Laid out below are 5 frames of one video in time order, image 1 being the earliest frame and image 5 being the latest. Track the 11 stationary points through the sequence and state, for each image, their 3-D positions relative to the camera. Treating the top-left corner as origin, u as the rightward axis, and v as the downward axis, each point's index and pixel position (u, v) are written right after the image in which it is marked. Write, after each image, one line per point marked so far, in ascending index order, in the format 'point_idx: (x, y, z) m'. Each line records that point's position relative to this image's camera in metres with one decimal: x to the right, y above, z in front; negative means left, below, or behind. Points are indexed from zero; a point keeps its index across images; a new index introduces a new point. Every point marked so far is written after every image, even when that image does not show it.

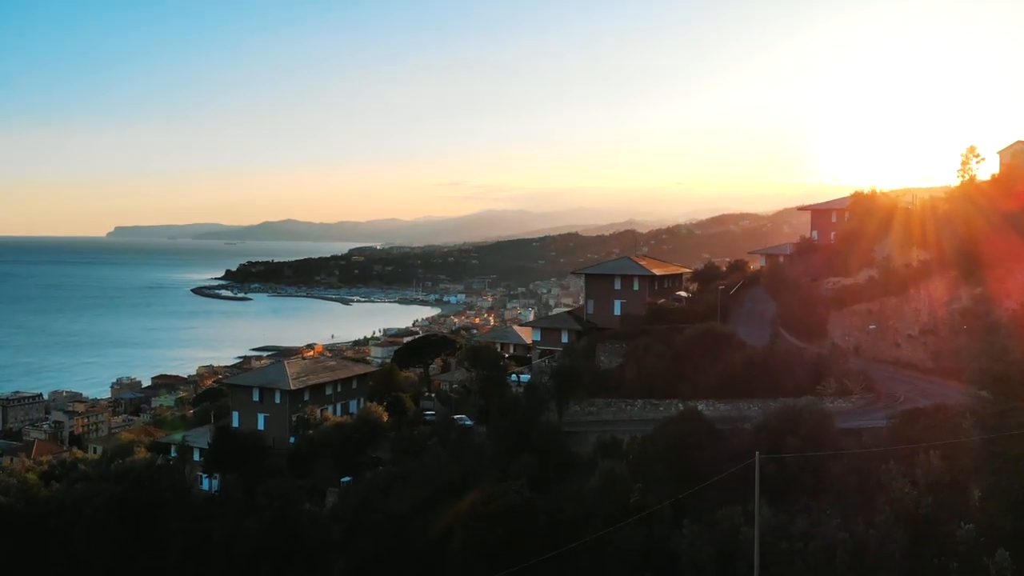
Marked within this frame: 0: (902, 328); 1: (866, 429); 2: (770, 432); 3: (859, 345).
0: (+8.5, -0.9, +16.9) m
1: (+6.4, -2.6, +13.9) m
2: (+4.7, -2.6, +13.9) m
3: (+7.7, -1.3, +17.1) m
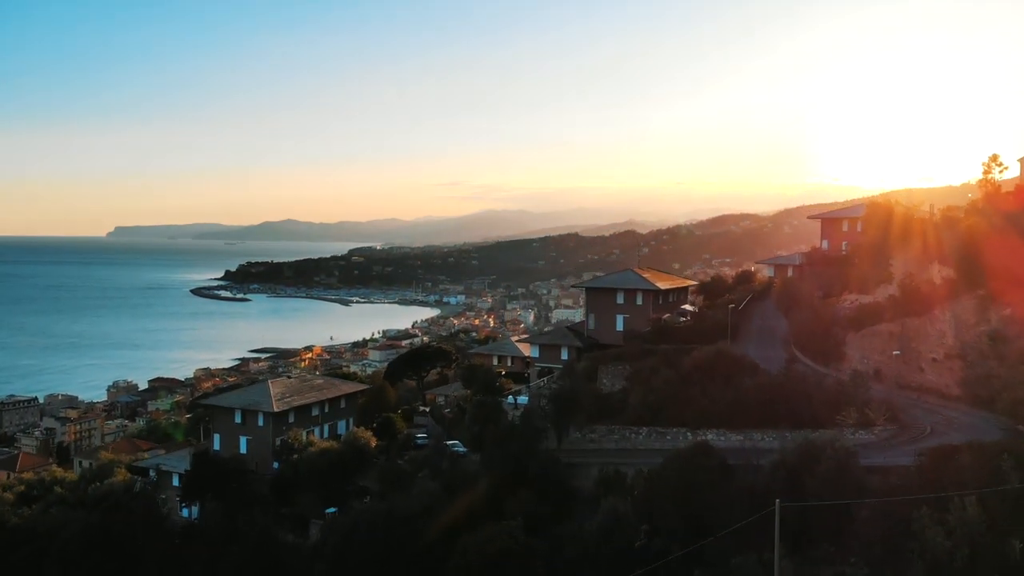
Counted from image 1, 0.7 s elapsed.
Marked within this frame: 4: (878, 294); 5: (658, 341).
0: (+8.4, -1.3, +15.7) m
1: (+6.3, -3.0, +12.8) m
2: (+4.6, -3.0, +12.7) m
3: (+7.6, -1.7, +16.0) m
4: (+8.6, -0.2, +18.1) m
5: (+3.6, -1.3, +19.0) m
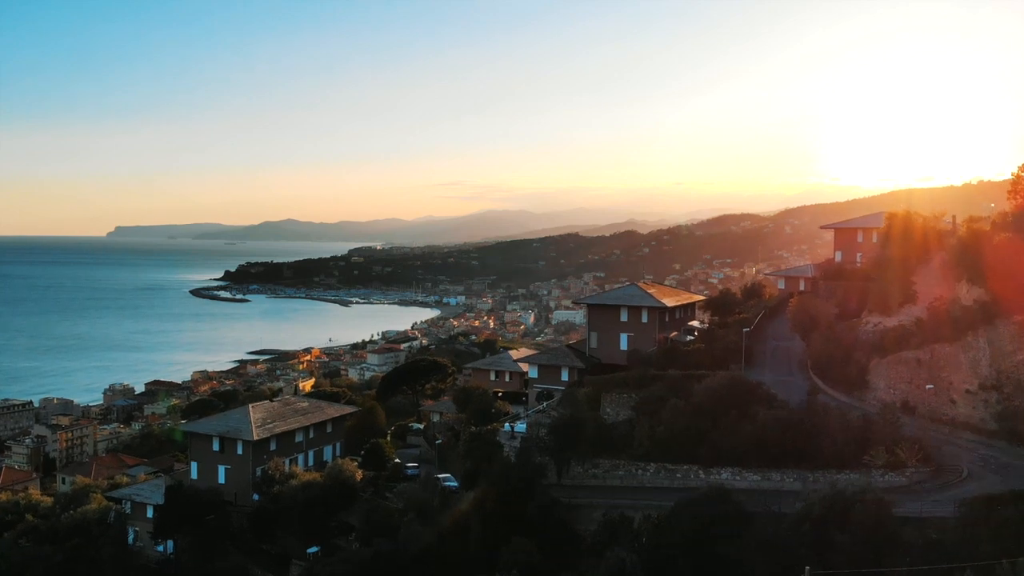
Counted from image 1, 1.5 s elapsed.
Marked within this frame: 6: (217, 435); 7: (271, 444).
0: (+8.4, -1.8, +14.4) m
1: (+6.2, -3.4, +11.5) m
2: (+4.5, -3.5, +11.4) m
3: (+7.5, -2.1, +14.7) m
4: (+8.5, -0.6, +16.8) m
5: (+3.5, -1.8, +17.7) m
6: (-7.2, -3.6, +18.8) m
7: (-5.9, -3.8, +18.9) m
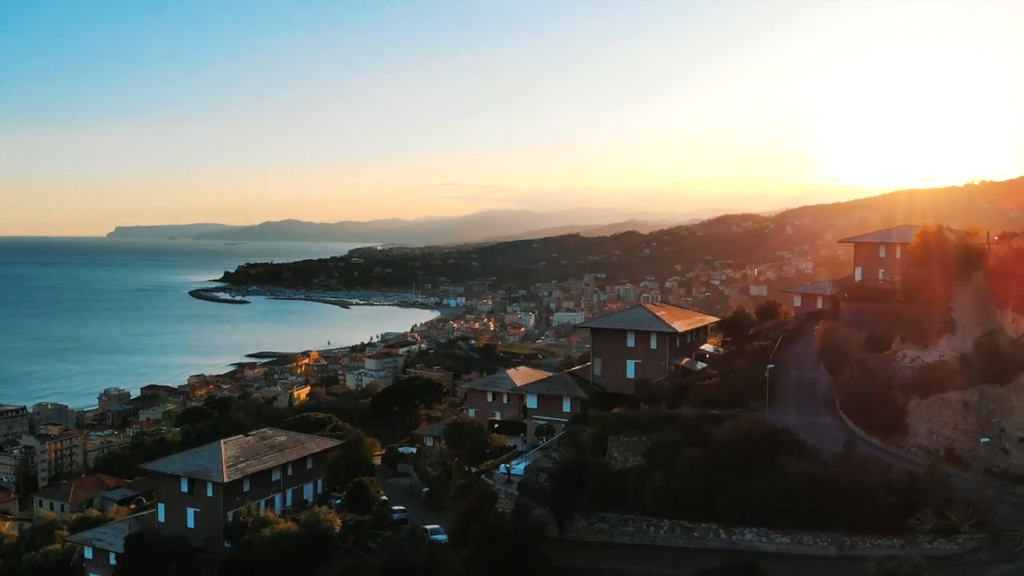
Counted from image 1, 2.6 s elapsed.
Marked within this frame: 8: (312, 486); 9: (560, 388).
0: (+8.3, -2.3, +12.8) m
1: (+6.2, -4.0, +9.8) m
2: (+4.4, -4.1, +9.8) m
3: (+7.5, -2.7, +13.0) m
4: (+8.5, -1.2, +15.1) m
5: (+3.4, -2.4, +16.0) m
6: (-7.3, -4.2, +17.1) m
7: (-6.0, -4.4, +17.2) m
8: (-5.0, -4.9, +19.2) m
9: (+1.2, -2.5, +19.0) m
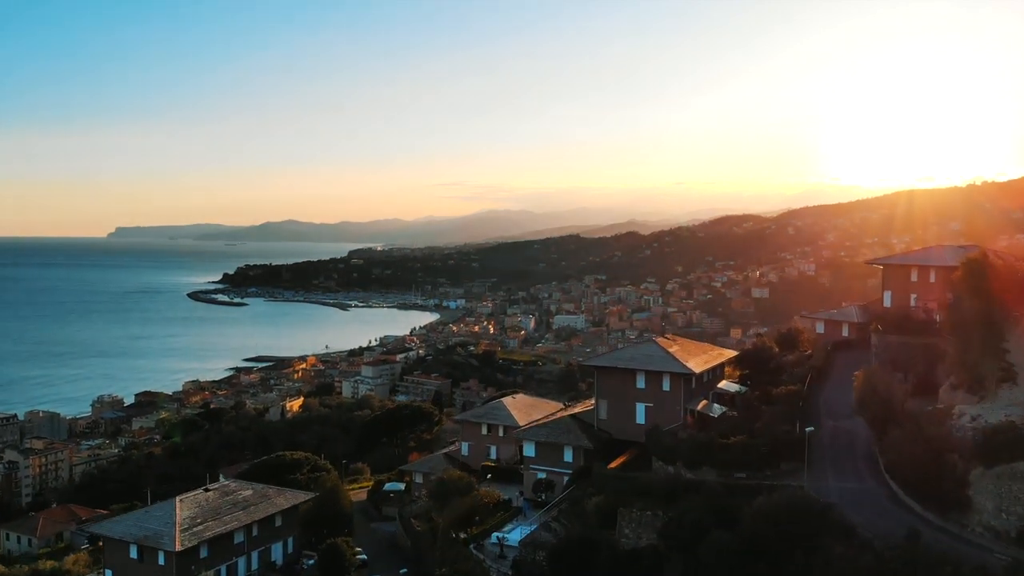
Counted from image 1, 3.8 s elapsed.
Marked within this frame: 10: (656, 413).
0: (+8.2, -3.1, +10.6) m
1: (+6.0, -4.8, +7.7) m
2: (+4.3, -4.8, +7.7) m
3: (+7.4, -3.5, +10.9) m
4: (+8.3, -1.9, +13.0) m
5: (+3.3, -3.1, +13.9) m
6: (-7.4, -4.9, +15.0) m
7: (-6.1, -5.2, +15.1) m
8: (-5.1, -5.7, +17.1) m
9: (+1.1, -3.2, +16.8) m
10: (+3.1, -2.7, +16.8) m
